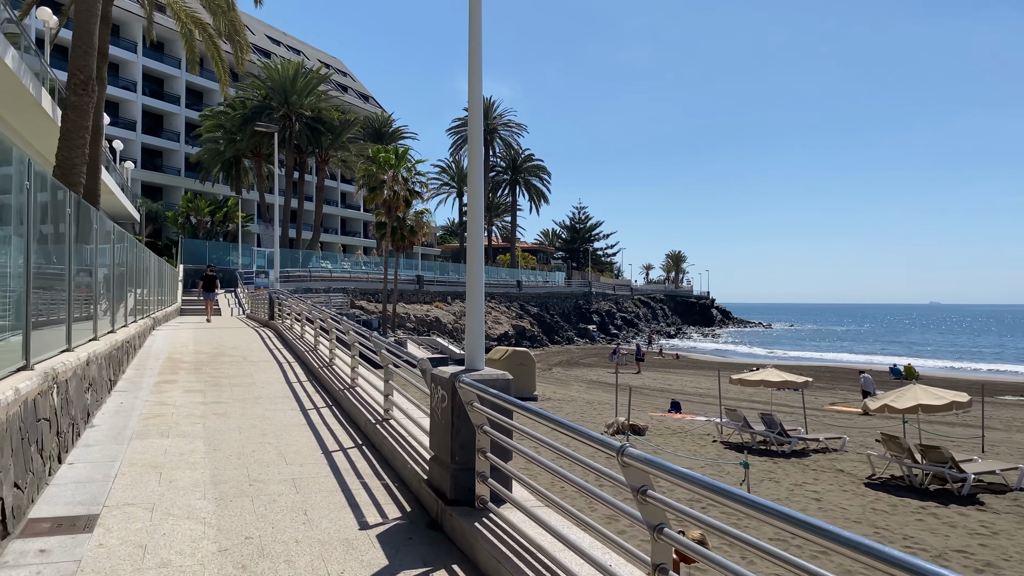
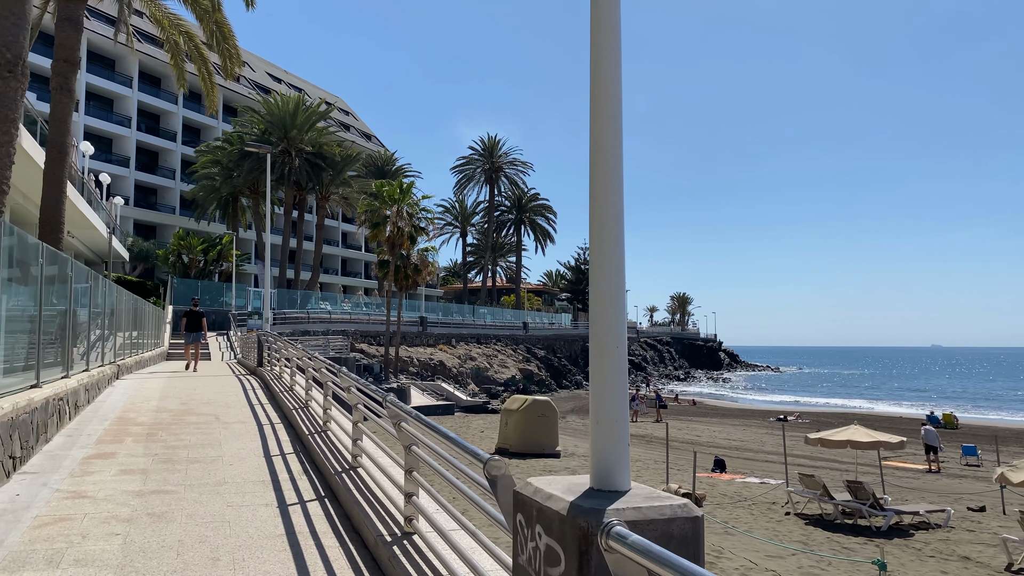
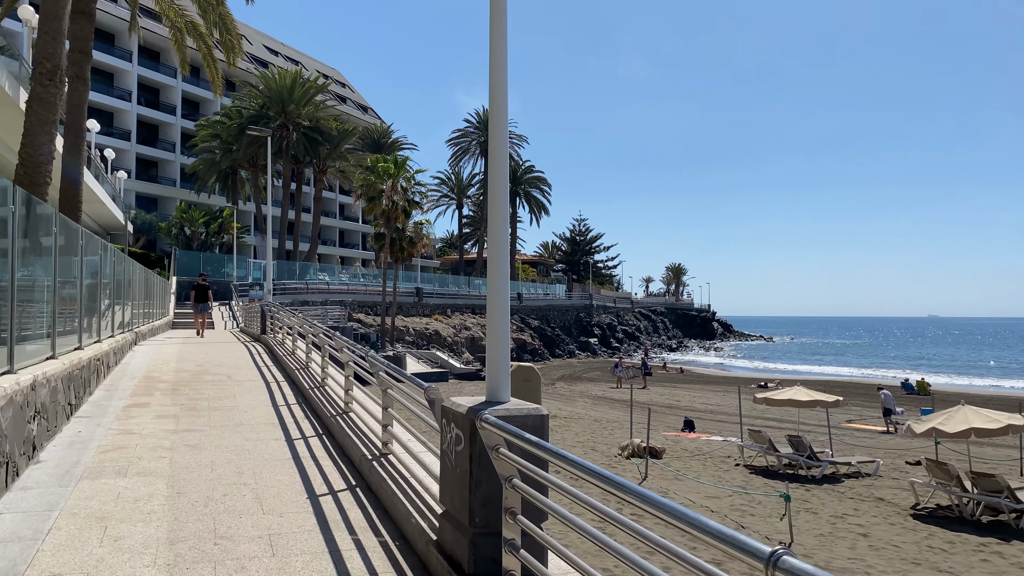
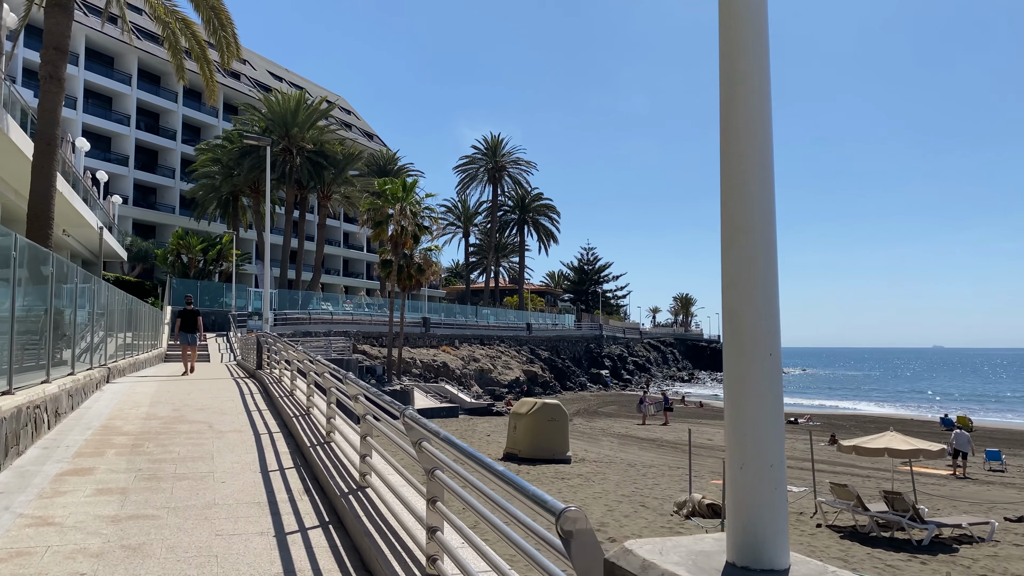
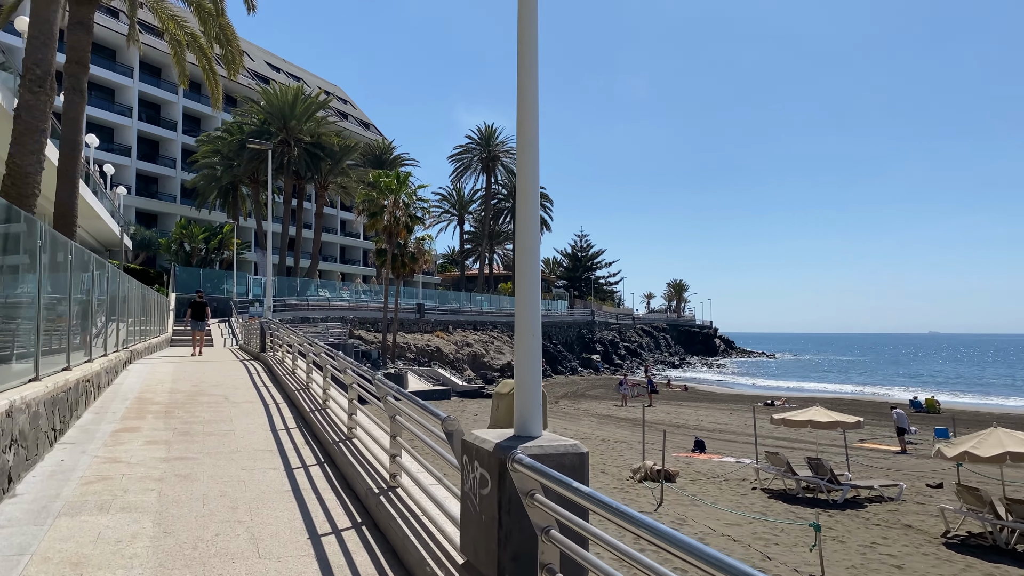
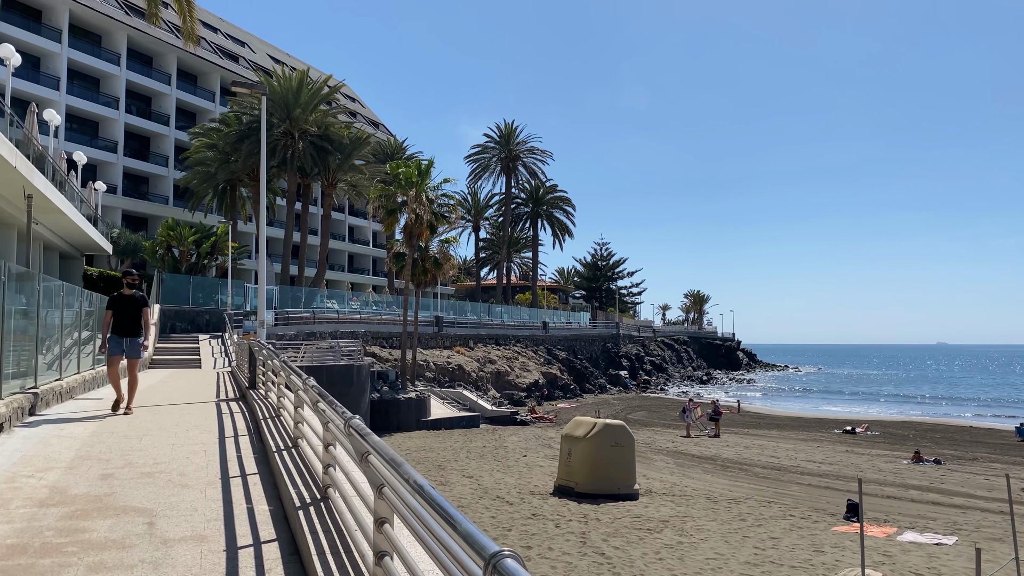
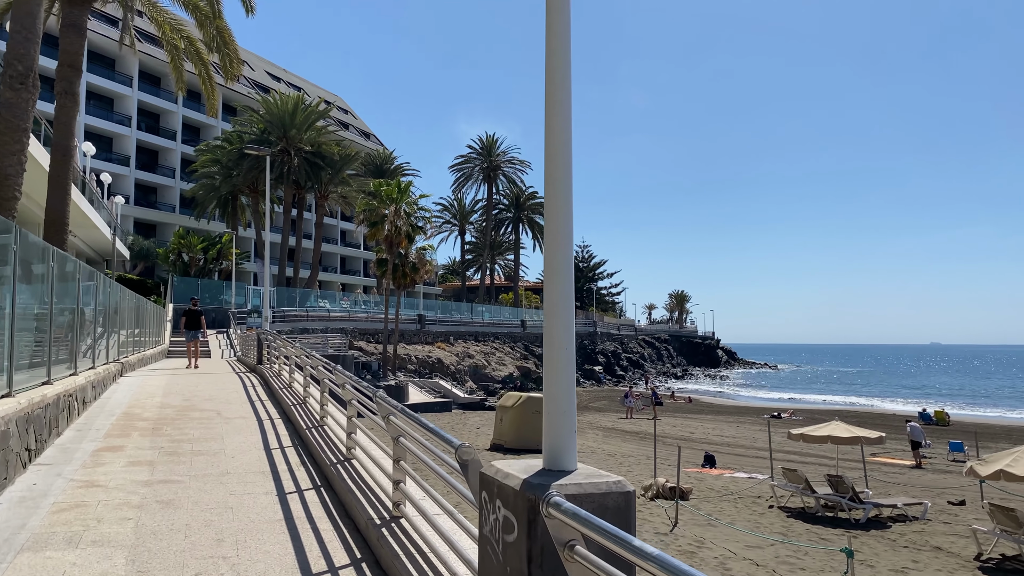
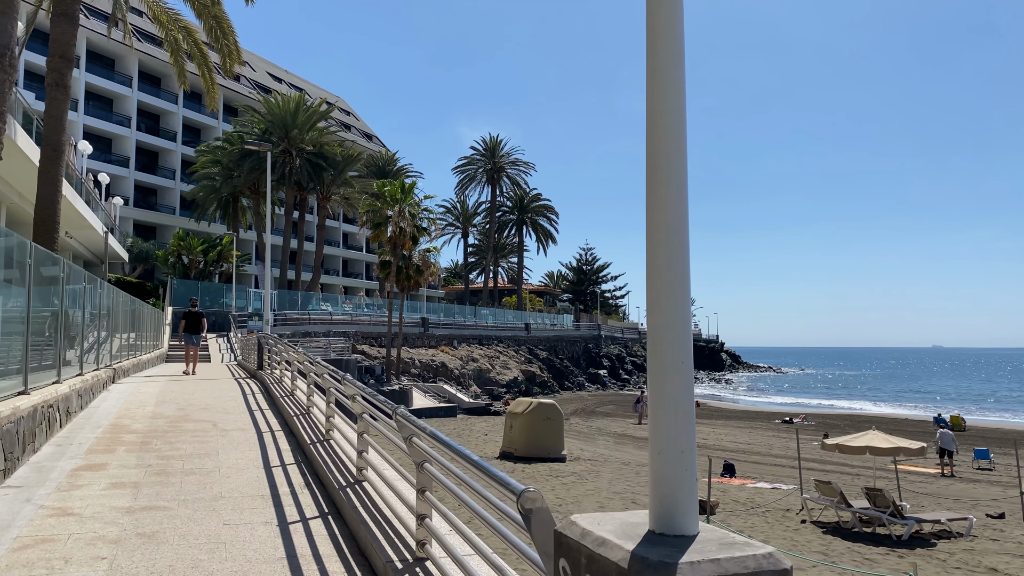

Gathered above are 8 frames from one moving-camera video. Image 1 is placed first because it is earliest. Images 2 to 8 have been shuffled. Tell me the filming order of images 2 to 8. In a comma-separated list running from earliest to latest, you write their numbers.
3, 5, 7, 2, 8, 4, 6
